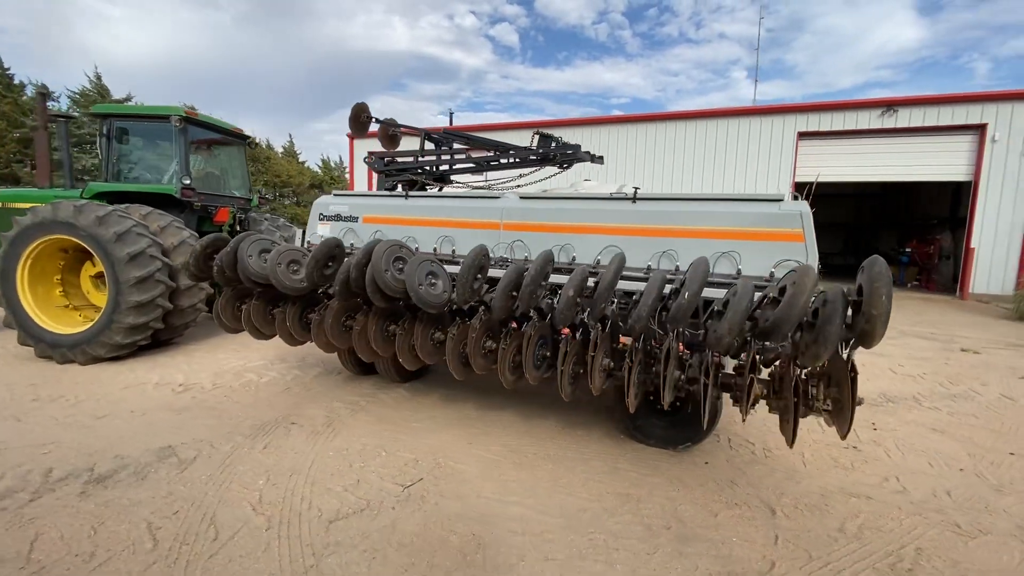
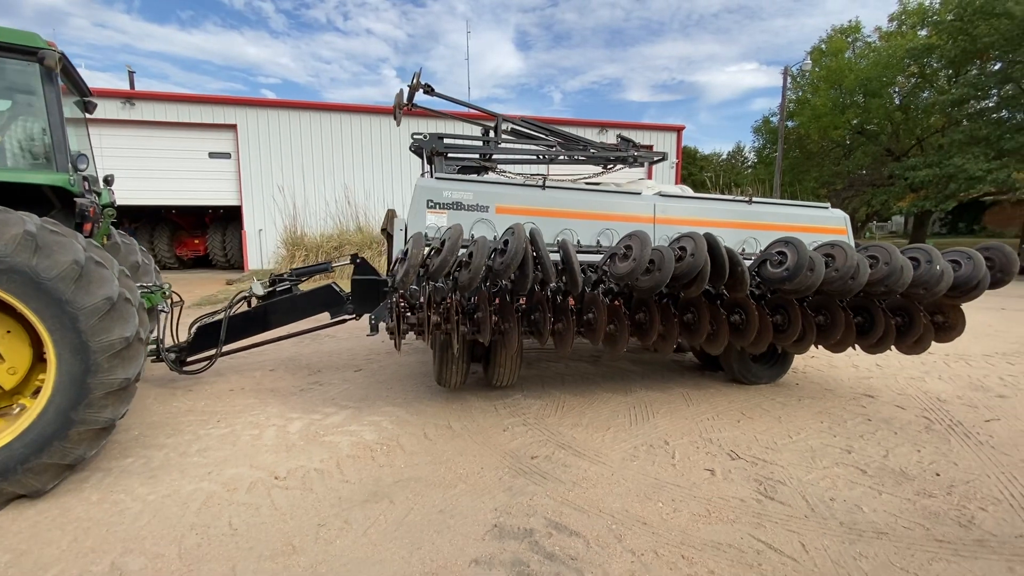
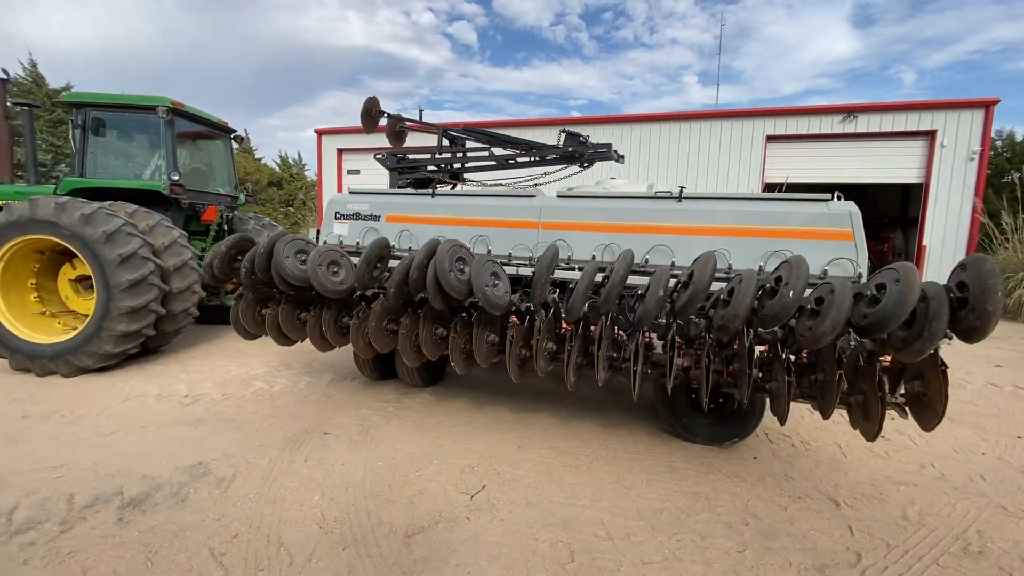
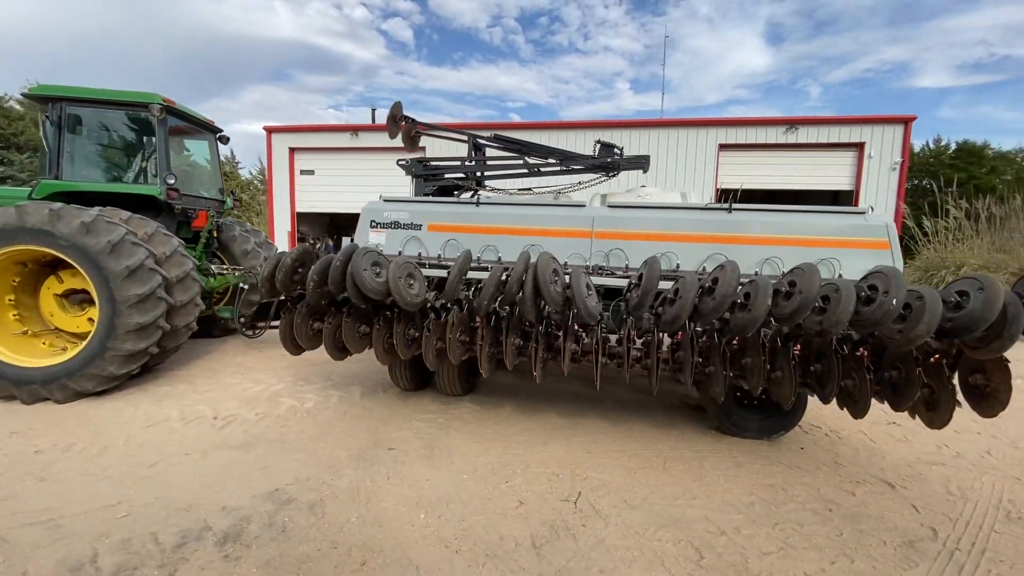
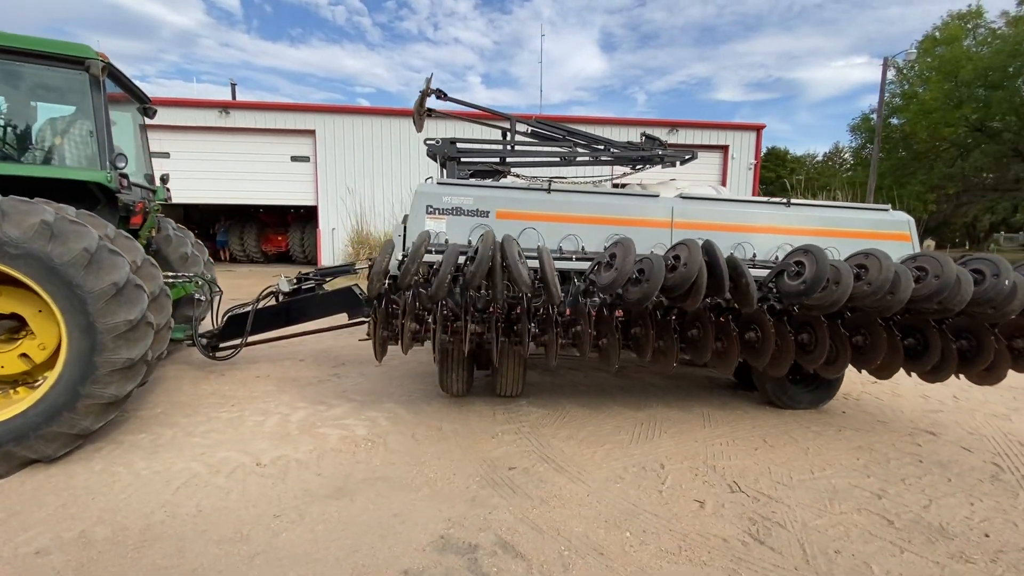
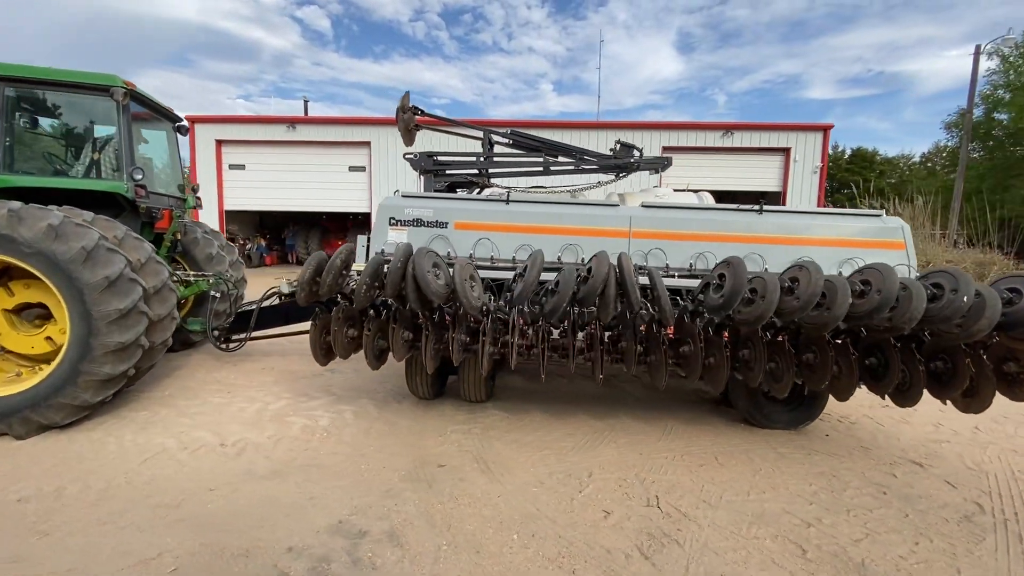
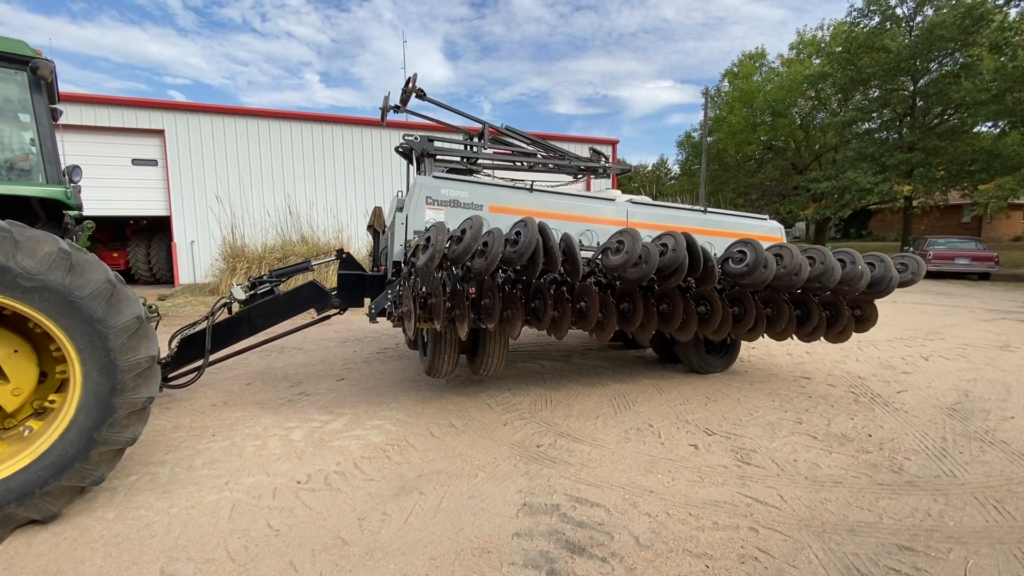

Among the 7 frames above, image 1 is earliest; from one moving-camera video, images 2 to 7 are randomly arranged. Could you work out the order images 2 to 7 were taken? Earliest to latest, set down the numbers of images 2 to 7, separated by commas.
3, 4, 6, 5, 2, 7
